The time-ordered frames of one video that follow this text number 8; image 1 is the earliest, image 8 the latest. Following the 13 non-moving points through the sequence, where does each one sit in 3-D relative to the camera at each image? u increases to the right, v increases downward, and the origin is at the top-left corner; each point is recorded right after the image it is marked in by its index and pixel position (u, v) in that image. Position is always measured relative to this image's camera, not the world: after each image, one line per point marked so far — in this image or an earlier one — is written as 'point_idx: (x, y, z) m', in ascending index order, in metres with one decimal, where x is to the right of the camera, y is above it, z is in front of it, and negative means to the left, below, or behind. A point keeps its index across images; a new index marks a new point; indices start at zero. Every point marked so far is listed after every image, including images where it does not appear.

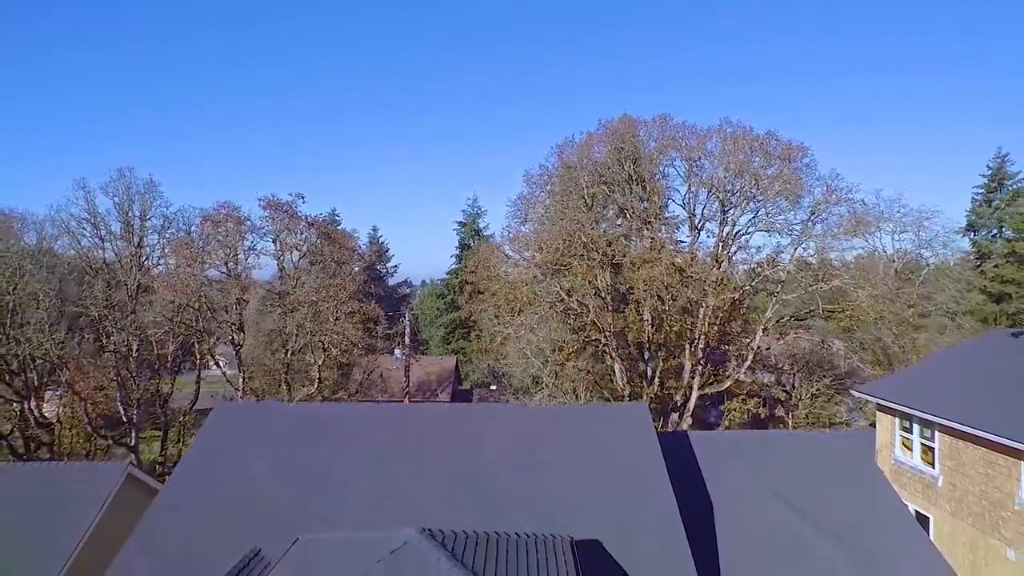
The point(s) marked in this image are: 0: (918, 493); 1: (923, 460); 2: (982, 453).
0: (+9.5, -4.8, +16.8) m
1: (+9.6, -4.0, +16.7) m
2: (+9.5, -3.3, +14.5) m
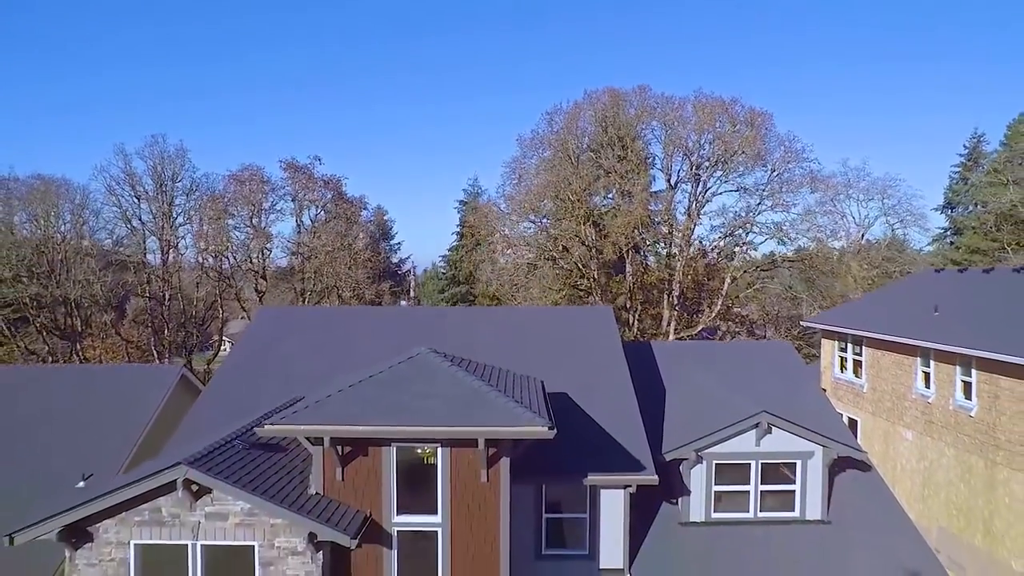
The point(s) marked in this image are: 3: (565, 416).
0: (+9.3, -3.1, +19.7) m
1: (+9.4, -2.3, +19.6) m
2: (+9.3, -1.7, +17.4) m
3: (+0.8, -2.1, +11.9) m
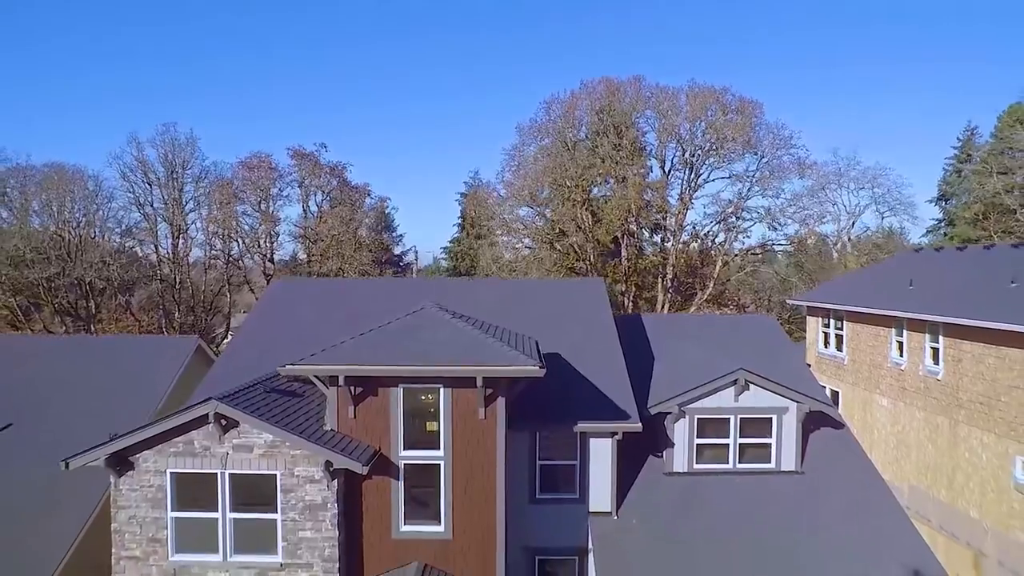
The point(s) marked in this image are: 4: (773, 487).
0: (+9.2, -2.5, +20.6) m
1: (+9.3, -1.7, +20.5) m
2: (+9.2, -1.0, +18.4) m
3: (+0.8, -1.5, +12.9) m
4: (+4.8, -3.6, +13.1) m
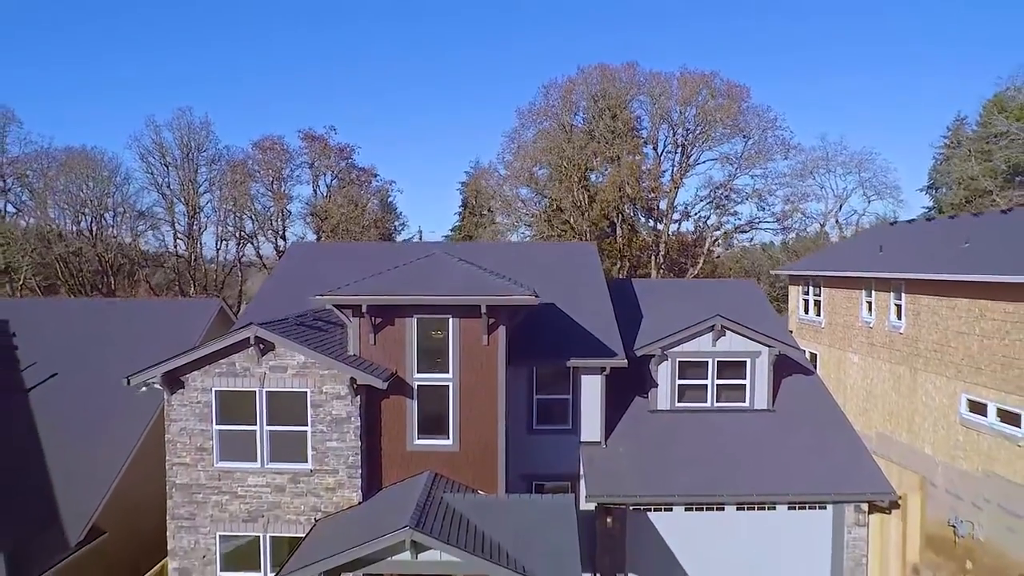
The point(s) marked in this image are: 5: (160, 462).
0: (+9.2, -1.5, +22.1) m
1: (+9.3, -0.8, +22.0) m
2: (+9.2, -0.1, +19.8) m
3: (+0.8, -0.6, +14.3) m
4: (+4.7, -2.7, +14.5) m
5: (-8.1, -3.9, +16.8) m
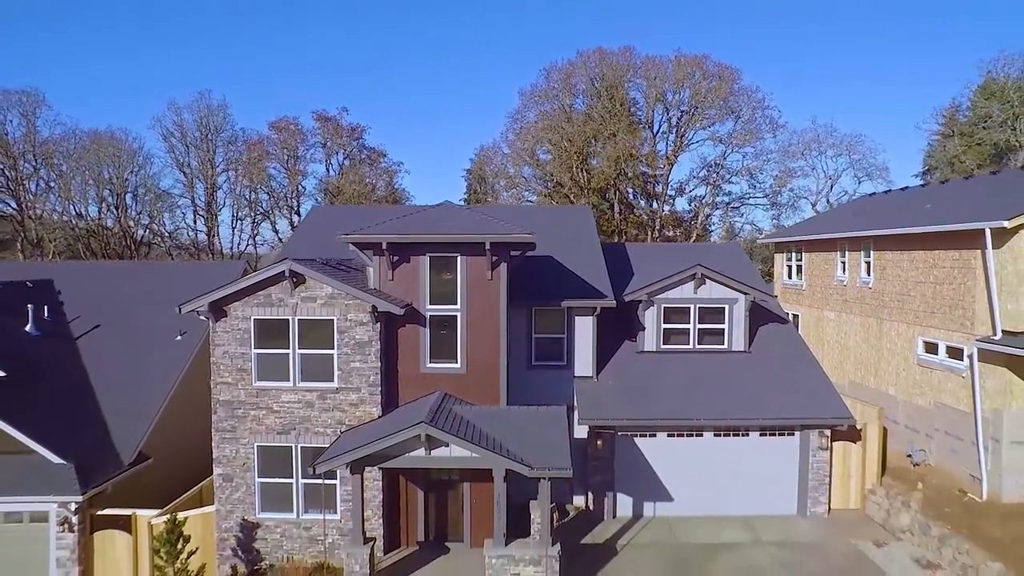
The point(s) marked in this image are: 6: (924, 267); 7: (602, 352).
0: (+9.3, -0.4, +23.7) m
1: (+9.4, +0.4, +23.5) m
2: (+9.3, +1.0, +21.4) m
3: (+0.8, +0.5, +16.0) m
4: (+4.8, -1.7, +16.1) m
5: (-8.1, -2.9, +18.5) m
6: (+9.2, +0.5, +16.0) m
7: (+2.1, -1.5, +16.3) m
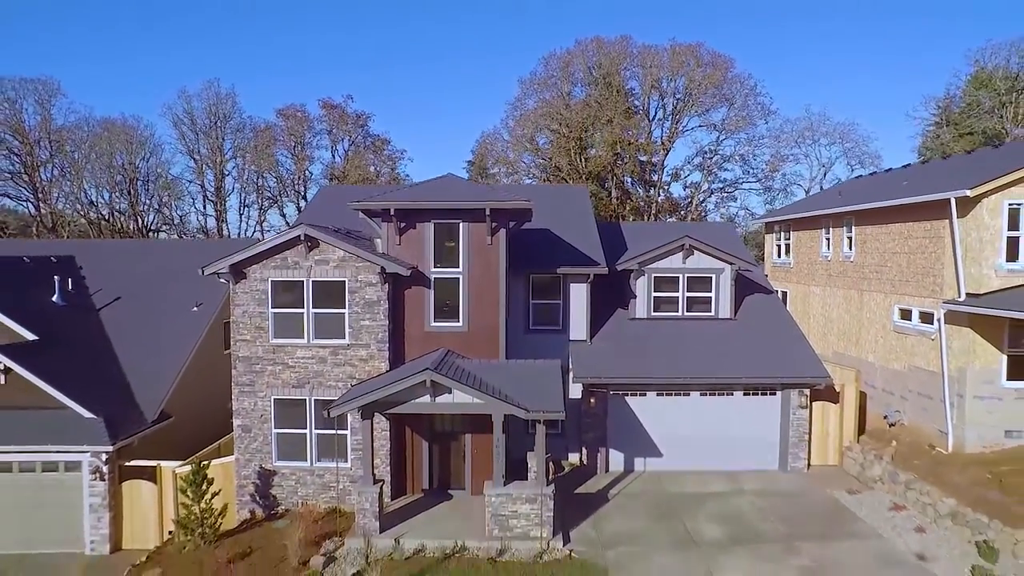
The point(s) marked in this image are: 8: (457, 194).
0: (+9.3, +0.3, +24.6) m
1: (+9.4, +1.1, +24.5) m
2: (+9.3, +1.7, +22.3) m
3: (+0.8, +1.2, +16.9) m
4: (+4.7, -0.9, +17.1) m
5: (-8.1, -2.1, +19.5) m
6: (+9.2, +1.2, +16.9) m
7: (+2.0, -0.8, +17.3) m
8: (-1.1, +1.8, +13.9) m
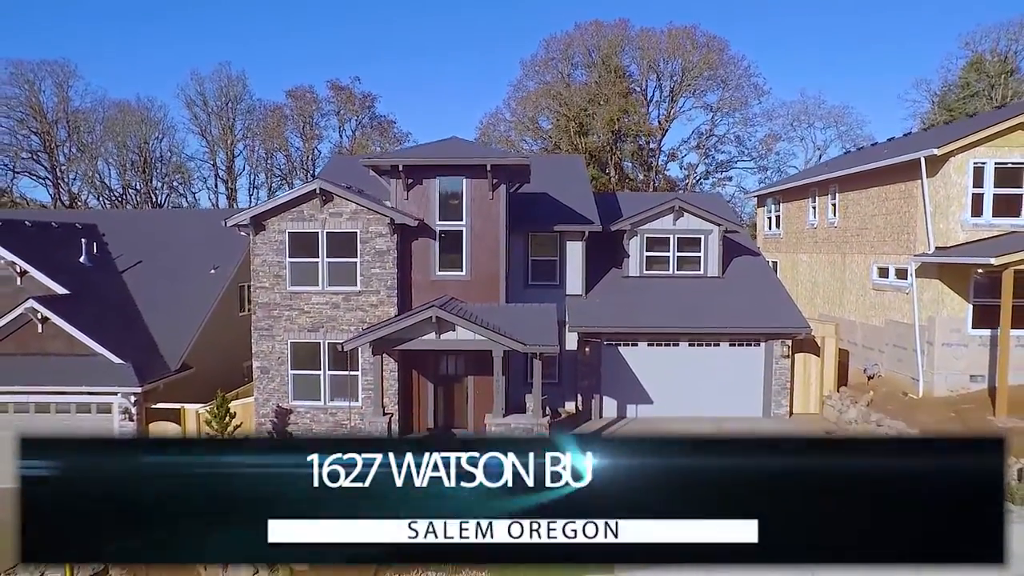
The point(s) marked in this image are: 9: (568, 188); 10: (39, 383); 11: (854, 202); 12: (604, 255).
0: (+9.3, +1.4, +25.7) m
1: (+9.4, +2.2, +25.5) m
2: (+9.3, +2.8, +23.4) m
3: (+0.8, +2.2, +18.0) m
4: (+4.7, +0.1, +18.2) m
5: (-8.1, -1.1, +20.6) m
6: (+9.2, +2.2, +18.0) m
7: (+2.0, +0.3, +18.3) m
8: (-1.1, +2.8, +15.0) m
9: (+1.5, +2.7, +18.9) m
10: (-10.1, -2.0, +15.3) m
11: (+9.3, +2.4, +19.3) m
12: (+2.5, +0.9, +19.2) m
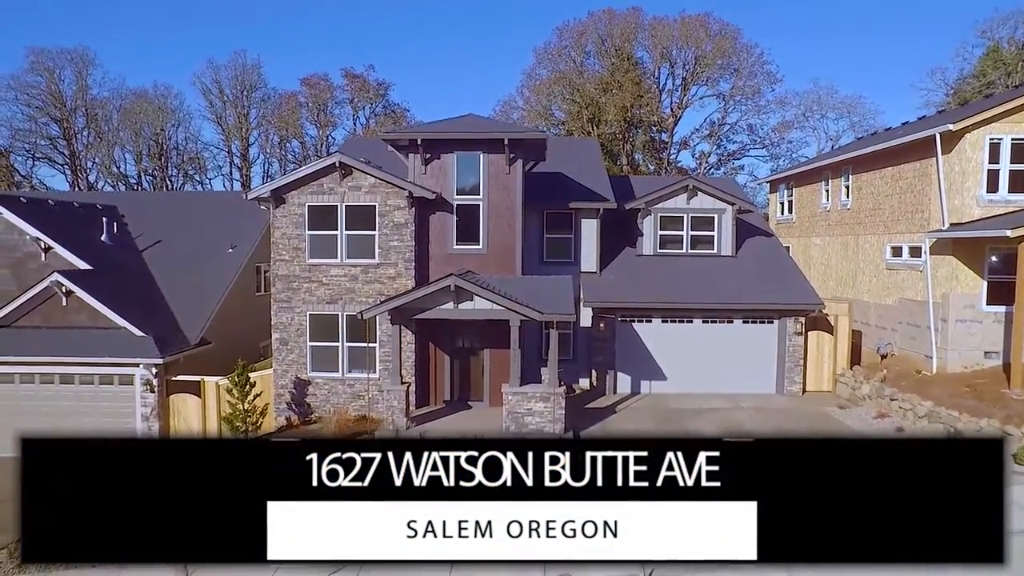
0: (+9.8, +1.9, +25.7) m
1: (+9.9, +2.7, +25.6) m
2: (+9.8, +3.3, +23.4) m
3: (+1.2, +2.7, +18.2) m
4: (+5.1, +0.6, +18.3) m
5: (-7.7, -0.5, +20.9) m
6: (+9.6, +2.7, +18.0) m
7: (+2.4, +0.8, +18.5) m
8: (-0.7, +3.4, +15.1) m
9: (+1.9, +3.2, +19.1) m
10: (-9.8, -1.4, +15.6) m
11: (+9.7, +2.9, +19.4) m
12: (+2.9, +1.4, +19.3) m
